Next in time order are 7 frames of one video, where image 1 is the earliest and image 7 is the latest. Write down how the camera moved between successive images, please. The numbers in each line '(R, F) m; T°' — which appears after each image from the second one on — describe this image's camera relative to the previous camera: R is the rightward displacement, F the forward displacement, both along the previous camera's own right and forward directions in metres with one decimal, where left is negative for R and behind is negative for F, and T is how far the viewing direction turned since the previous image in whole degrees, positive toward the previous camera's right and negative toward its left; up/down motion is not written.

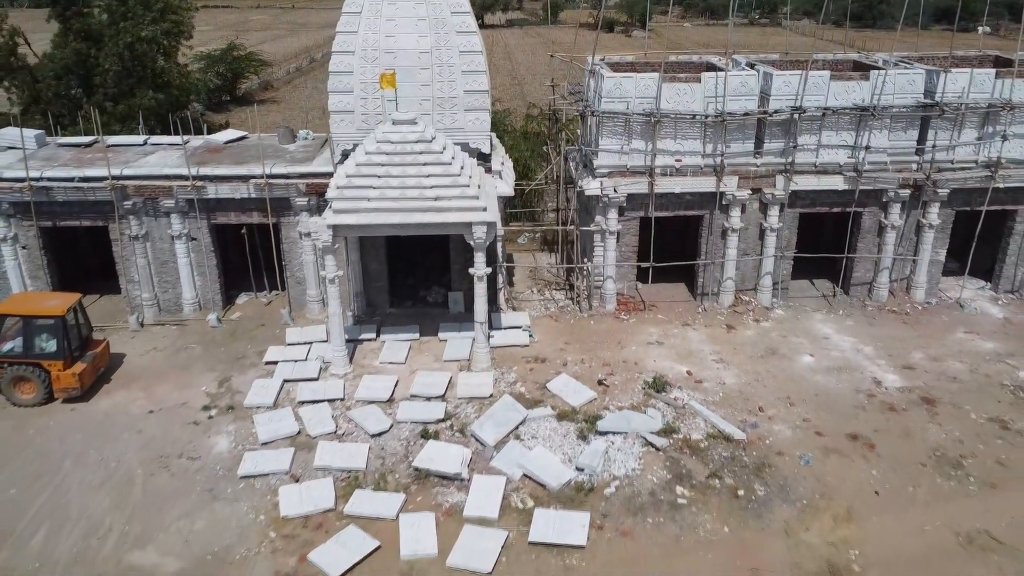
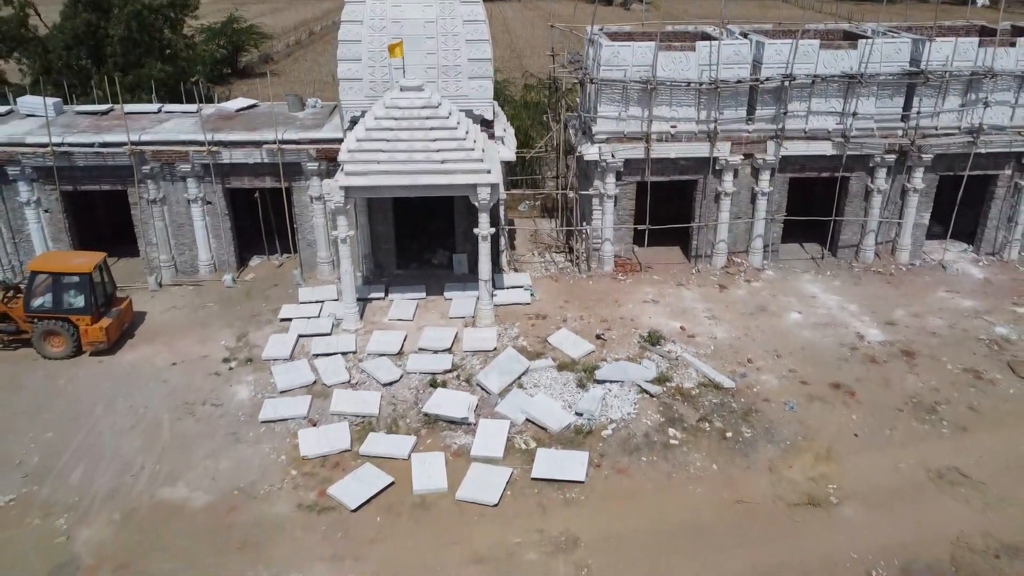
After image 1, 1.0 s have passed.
(-0.1, -0.6) m; 0°
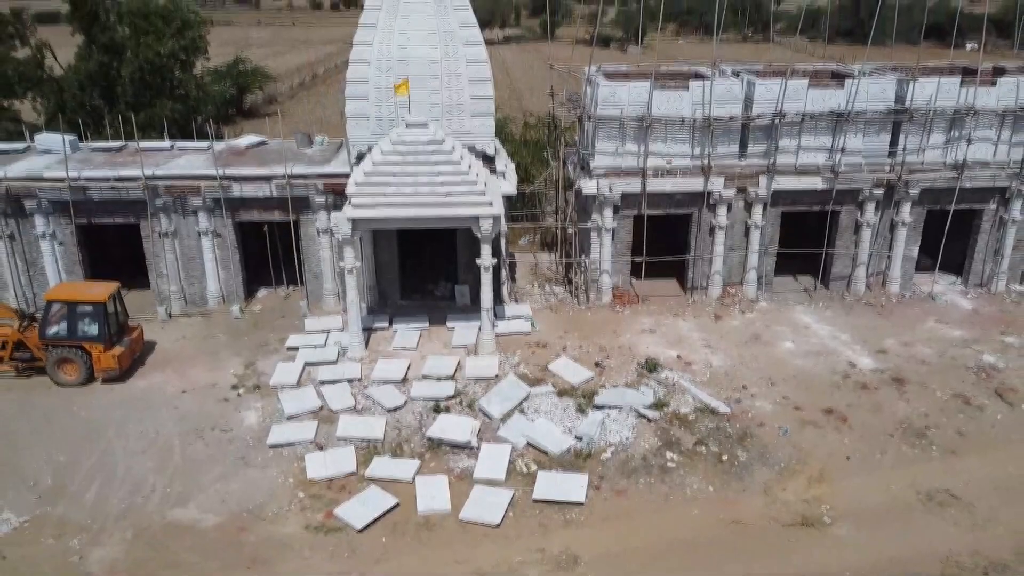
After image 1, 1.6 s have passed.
(0.0, -0.4) m; 0°
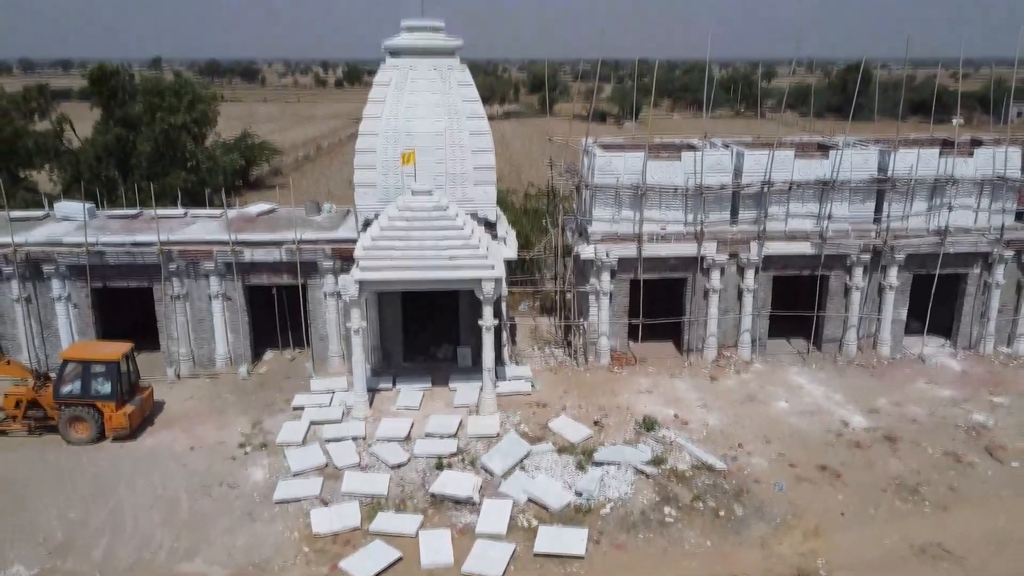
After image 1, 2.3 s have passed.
(0.0, -0.5) m; 0°
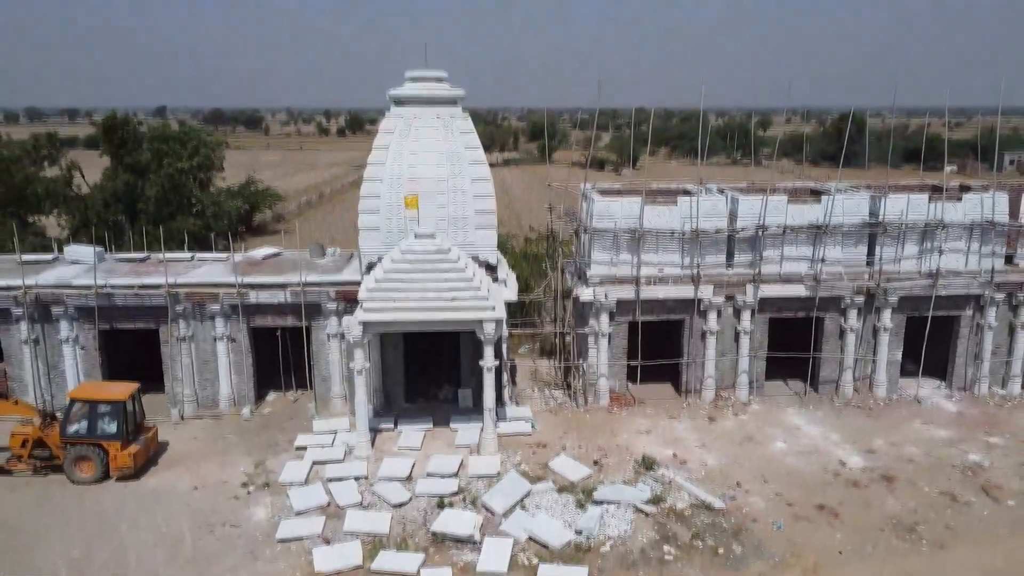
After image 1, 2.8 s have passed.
(0.0, -0.3) m; 0°
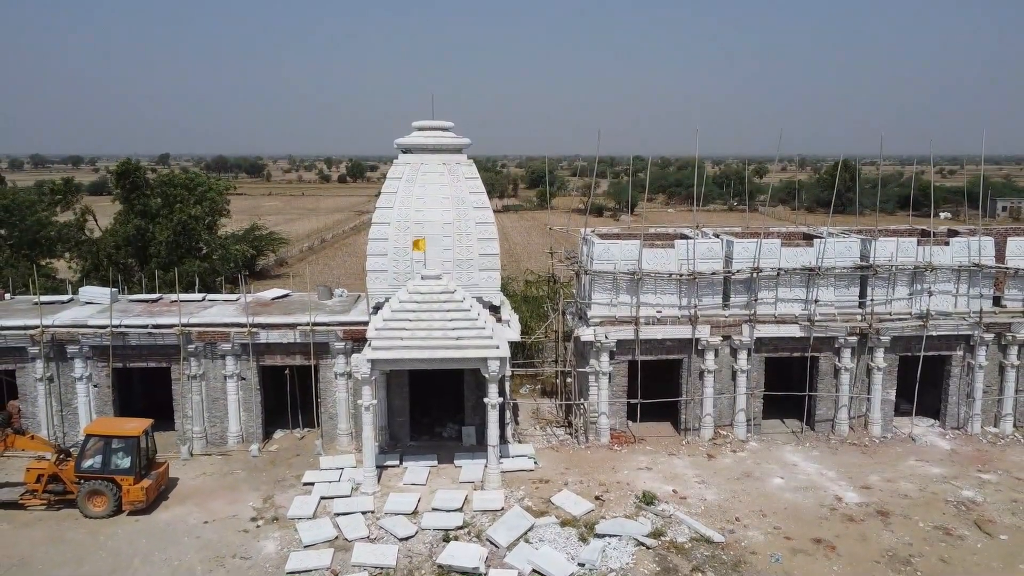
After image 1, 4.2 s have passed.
(-0.1, -0.5) m; 0°
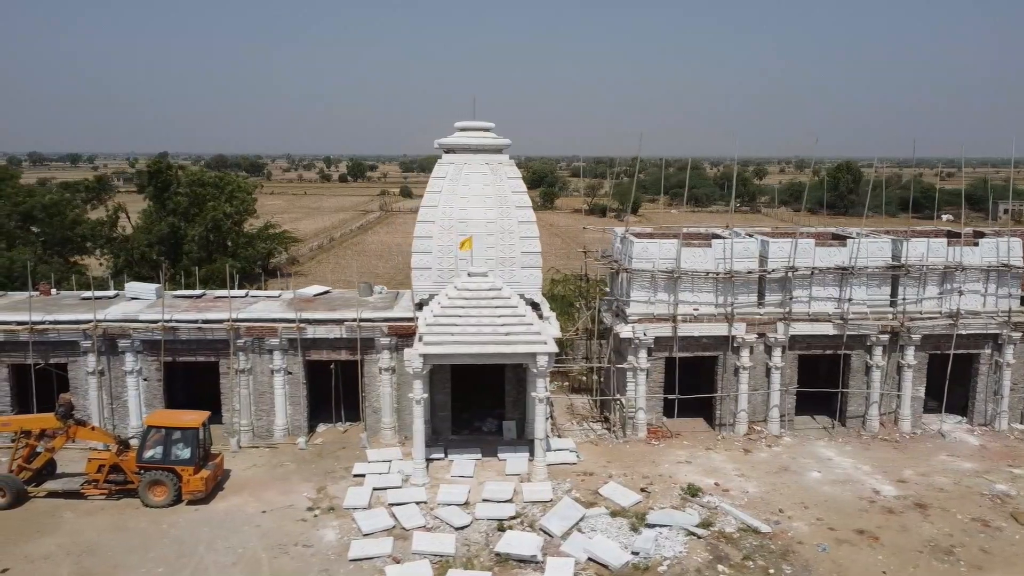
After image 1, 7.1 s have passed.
(-0.9, -0.4) m; 0°
